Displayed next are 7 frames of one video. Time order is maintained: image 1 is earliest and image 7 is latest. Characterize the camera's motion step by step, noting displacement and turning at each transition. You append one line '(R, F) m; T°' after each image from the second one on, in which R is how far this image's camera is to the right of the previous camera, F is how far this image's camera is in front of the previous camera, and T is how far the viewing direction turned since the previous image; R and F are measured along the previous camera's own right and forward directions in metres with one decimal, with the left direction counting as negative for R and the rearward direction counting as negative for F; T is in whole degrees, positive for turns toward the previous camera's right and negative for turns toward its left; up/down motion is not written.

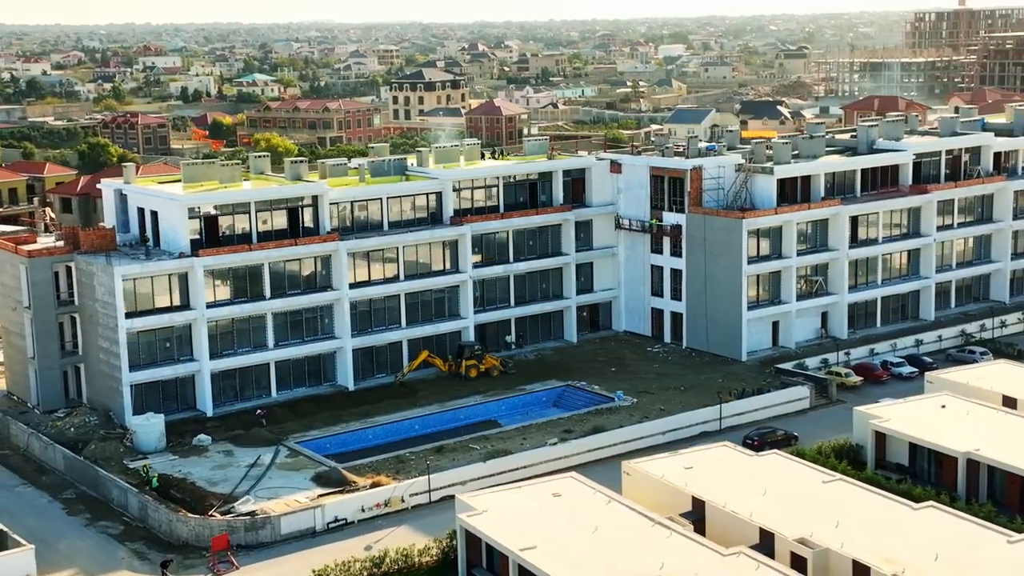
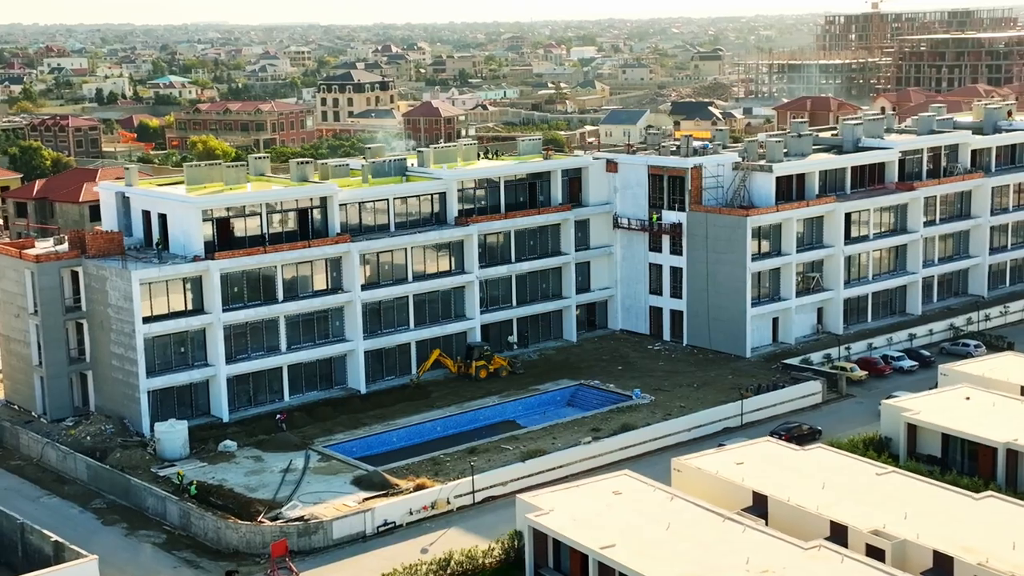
(-4.4, +0.3) m; +4°
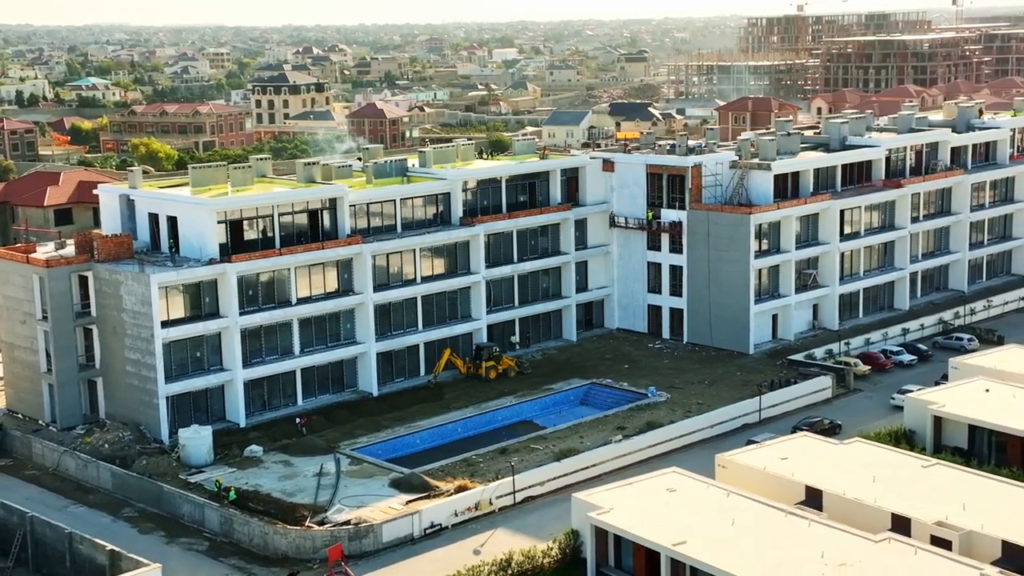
(-3.9, +0.2) m; +3°
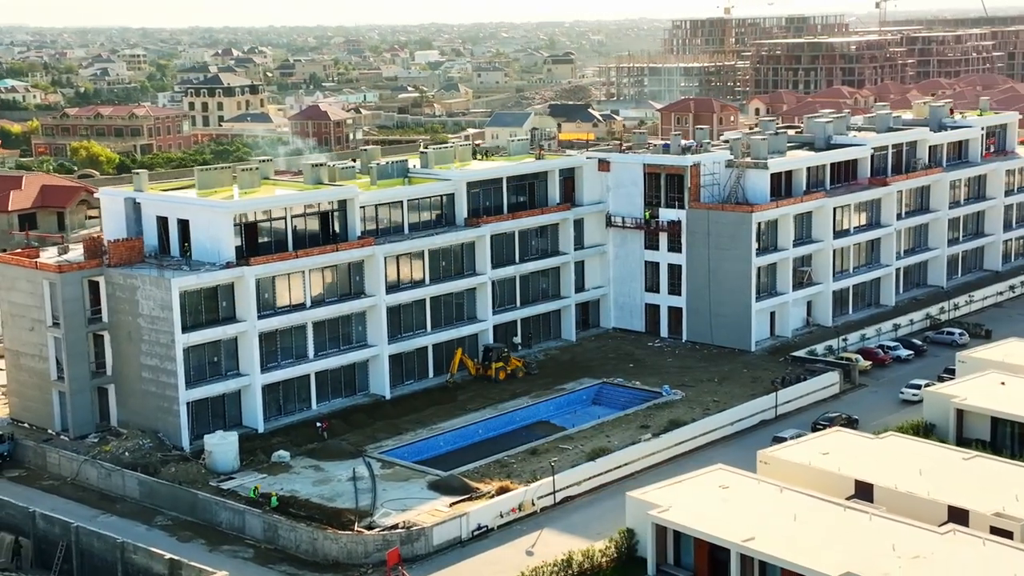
(-3.9, +0.2) m; +3°
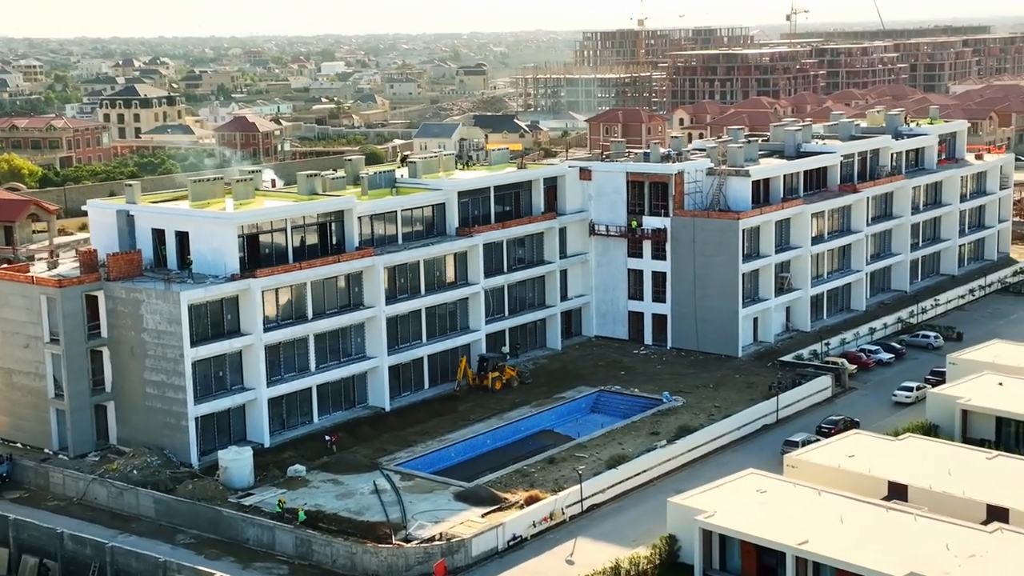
(-3.9, +0.3) m; +4°
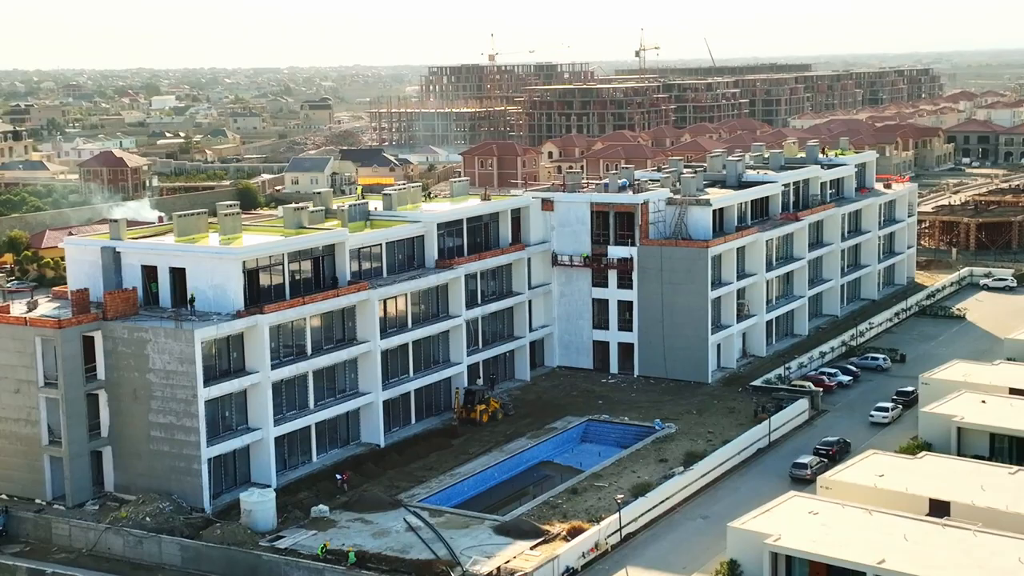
(-6.6, +0.6) m; +7°
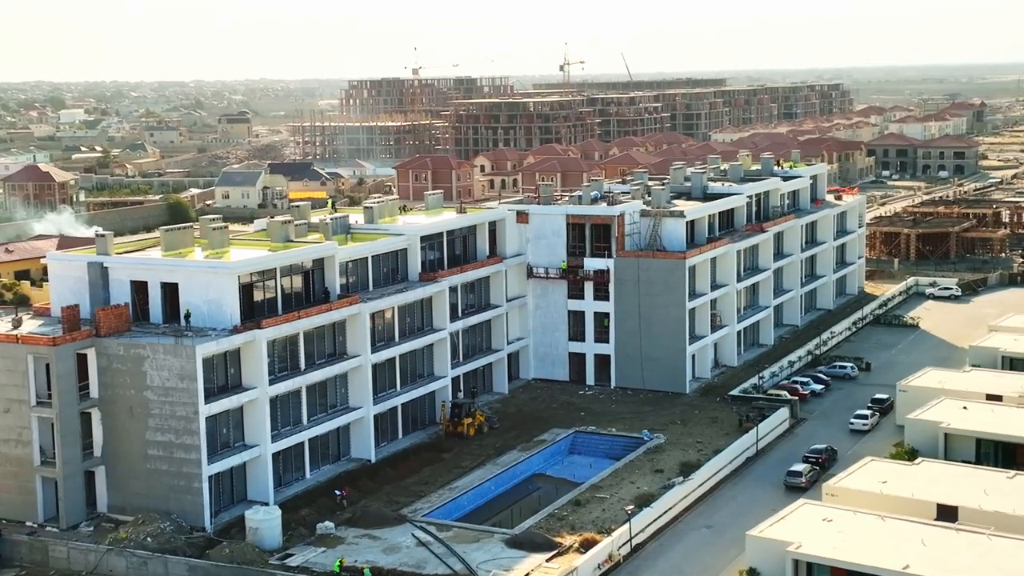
(-3.1, +0.2) m; +4°
